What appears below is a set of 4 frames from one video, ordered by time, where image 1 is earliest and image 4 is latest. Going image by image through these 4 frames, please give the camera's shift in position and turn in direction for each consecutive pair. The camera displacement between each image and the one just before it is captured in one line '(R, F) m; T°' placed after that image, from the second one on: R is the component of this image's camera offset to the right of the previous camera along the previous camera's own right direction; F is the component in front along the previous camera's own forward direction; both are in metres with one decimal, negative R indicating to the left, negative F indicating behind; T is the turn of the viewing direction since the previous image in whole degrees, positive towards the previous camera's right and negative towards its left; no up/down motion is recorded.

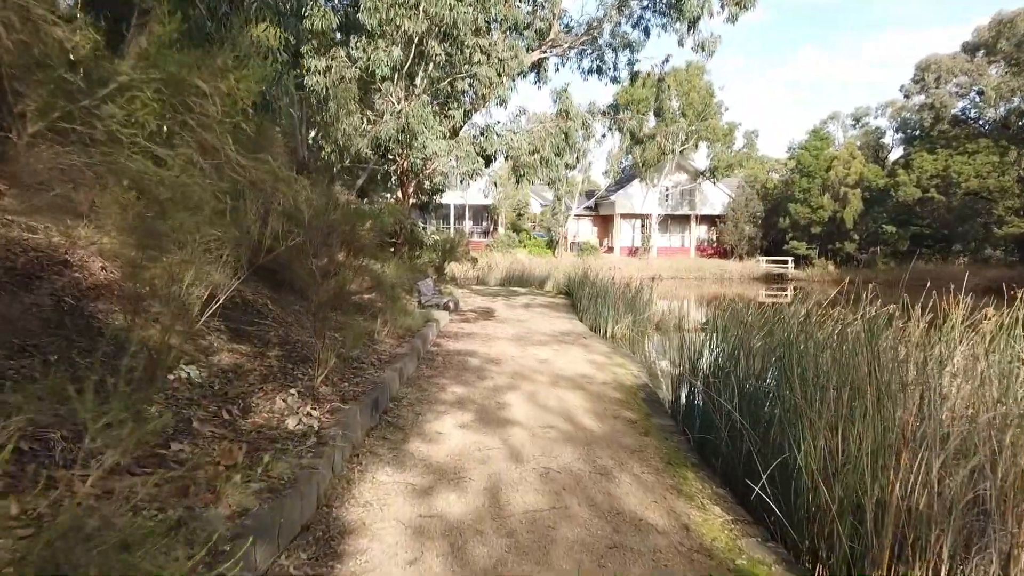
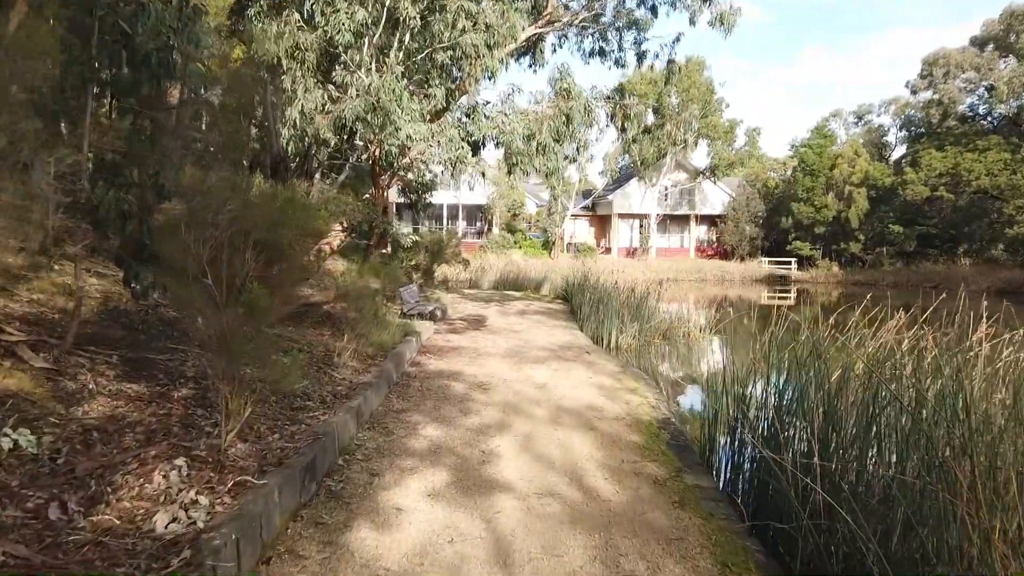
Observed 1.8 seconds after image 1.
(0.0, +1.3) m; 0°
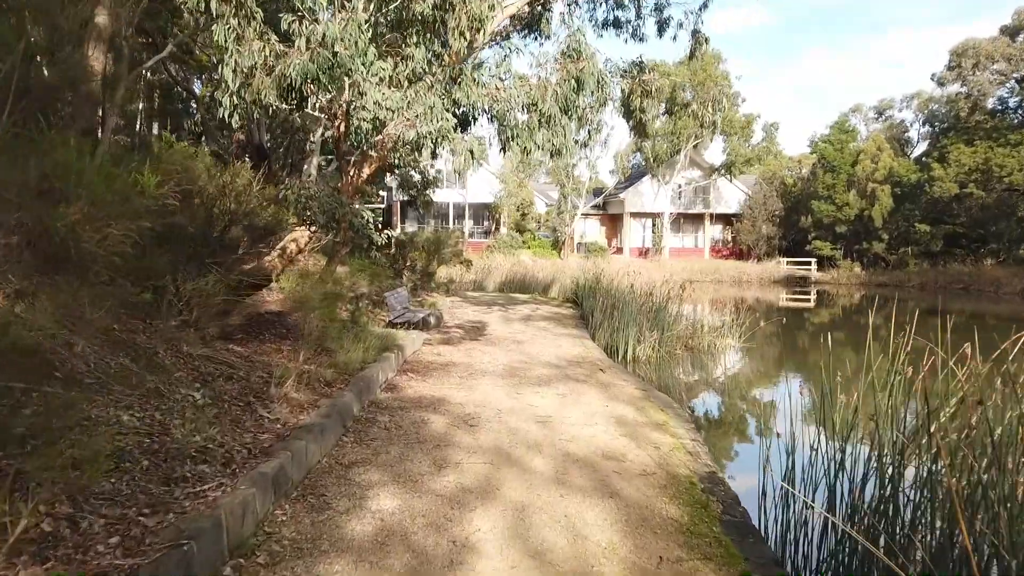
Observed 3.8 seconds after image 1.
(+0.1, +1.5) m; -1°
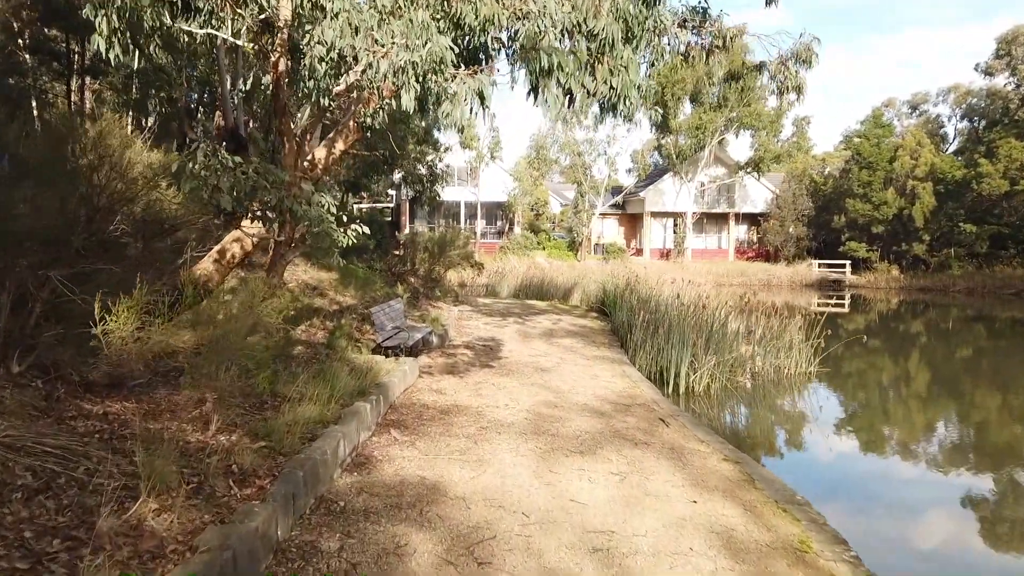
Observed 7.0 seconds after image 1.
(-0.1, +2.2) m; -1°
